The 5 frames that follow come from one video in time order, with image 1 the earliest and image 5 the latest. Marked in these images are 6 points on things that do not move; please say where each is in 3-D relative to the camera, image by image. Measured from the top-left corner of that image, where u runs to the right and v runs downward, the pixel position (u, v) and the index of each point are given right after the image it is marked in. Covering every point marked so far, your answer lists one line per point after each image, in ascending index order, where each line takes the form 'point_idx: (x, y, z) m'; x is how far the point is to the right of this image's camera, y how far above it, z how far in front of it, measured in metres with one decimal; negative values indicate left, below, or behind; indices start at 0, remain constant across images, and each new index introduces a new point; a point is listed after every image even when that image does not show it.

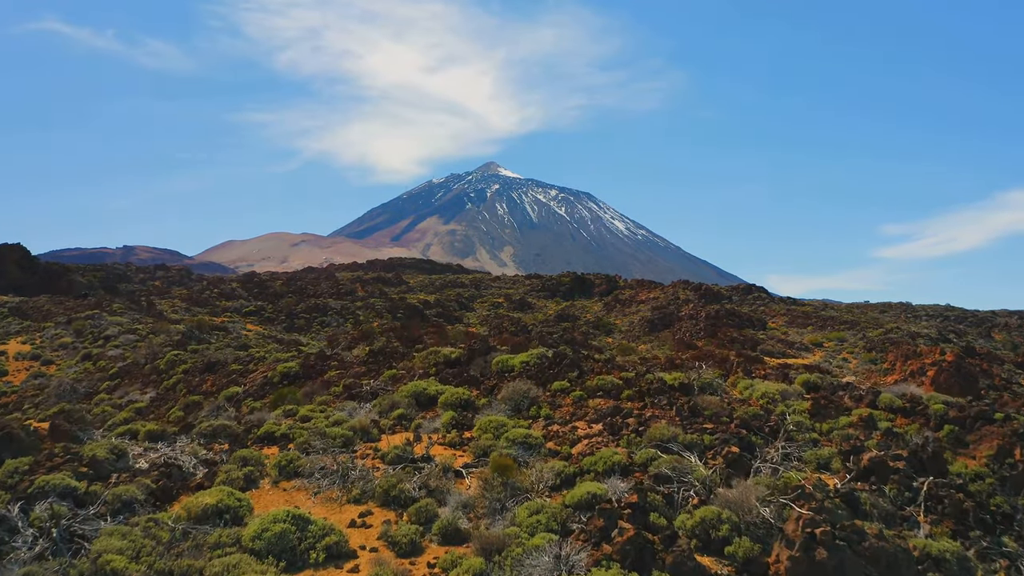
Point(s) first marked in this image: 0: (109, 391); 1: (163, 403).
0: (-11.8, -3.0, +16.4) m
1: (-10.0, -3.3, +15.6) m
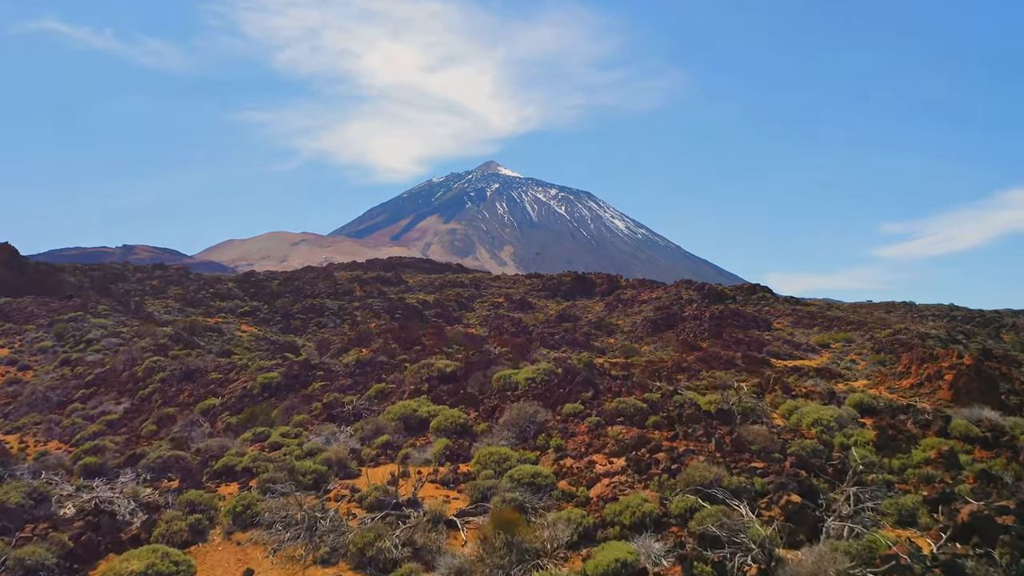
0: (-11.7, -3.1, +15.4) m
1: (-9.9, -3.4, +14.6) m
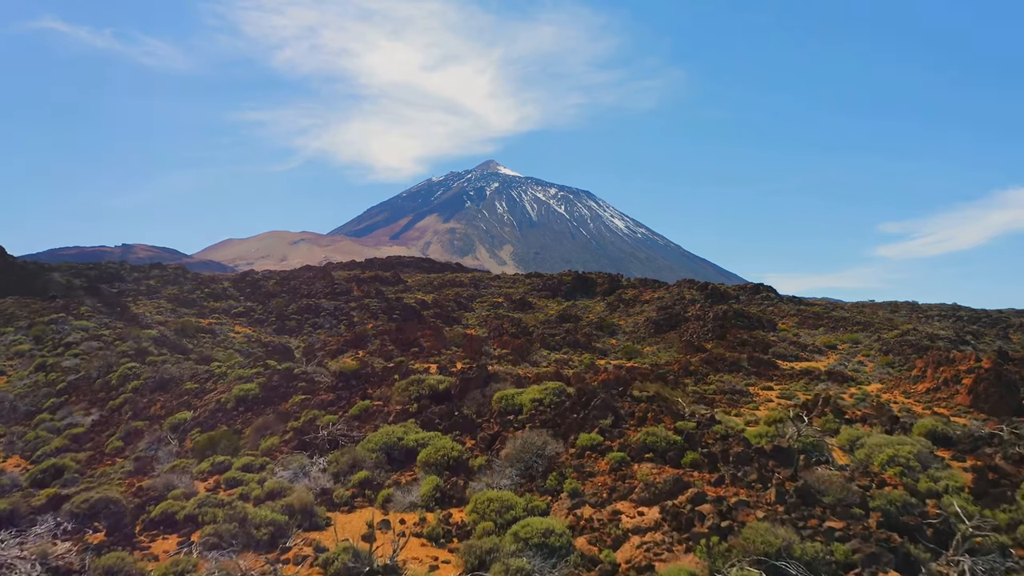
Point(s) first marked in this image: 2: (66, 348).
0: (-11.7, -3.1, +14.4) m
1: (-9.9, -3.4, +13.5) m
2: (-15.8, -2.1, +20.0) m
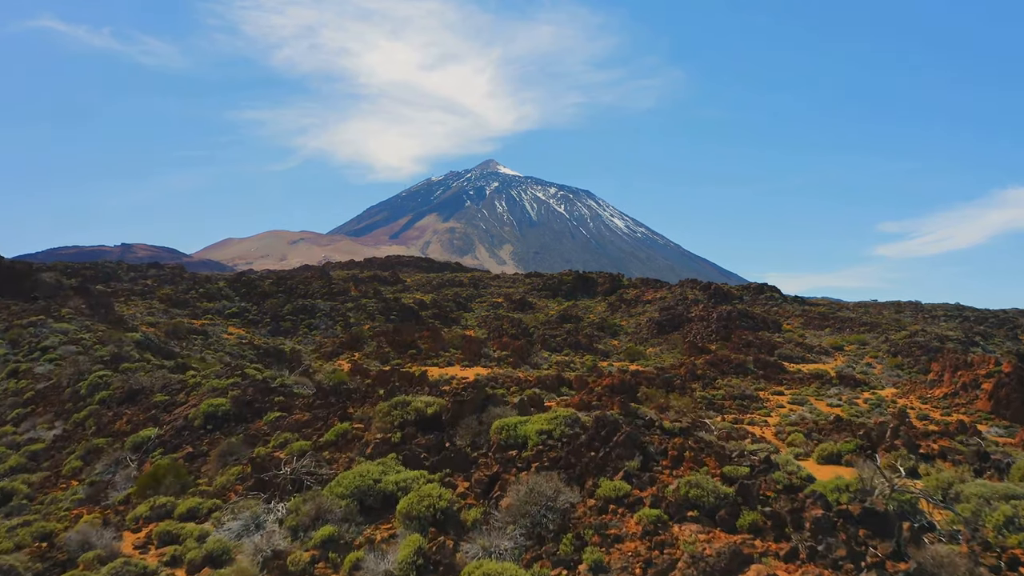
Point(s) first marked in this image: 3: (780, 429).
0: (-11.7, -3.2, +13.4) m
1: (-9.9, -3.5, +12.5) m
2: (-15.8, -2.2, +18.9) m
3: (+8.4, -4.4, +17.5) m
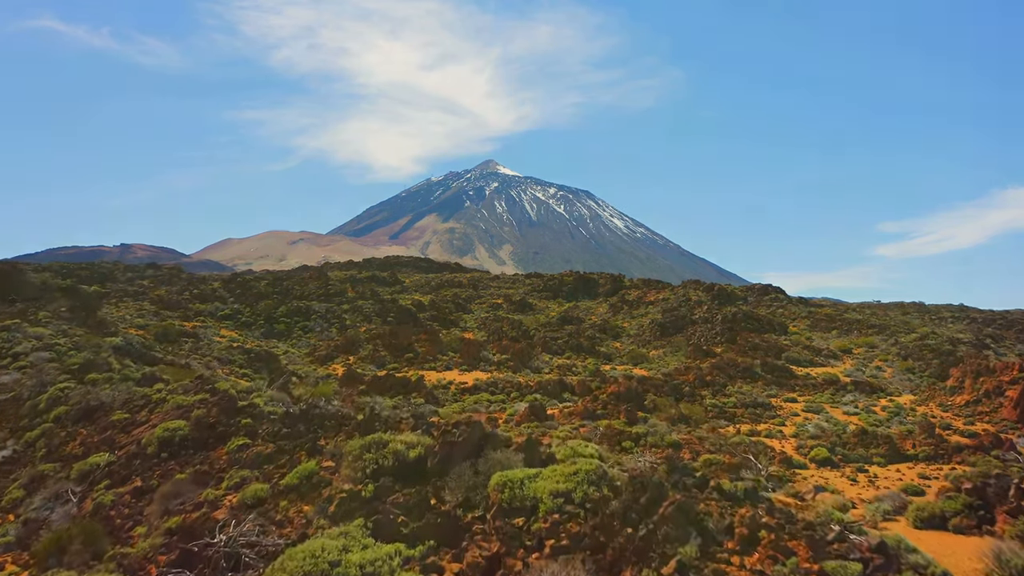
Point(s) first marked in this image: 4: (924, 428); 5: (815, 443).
0: (-11.7, -3.3, +12.2) m
1: (-9.8, -3.6, +11.3) m
2: (-15.7, -2.3, +17.8) m
3: (+8.4, -4.5, +16.4) m
4: (+14.4, -4.9, +19.8) m
5: (+8.5, -4.4, +15.9) m
